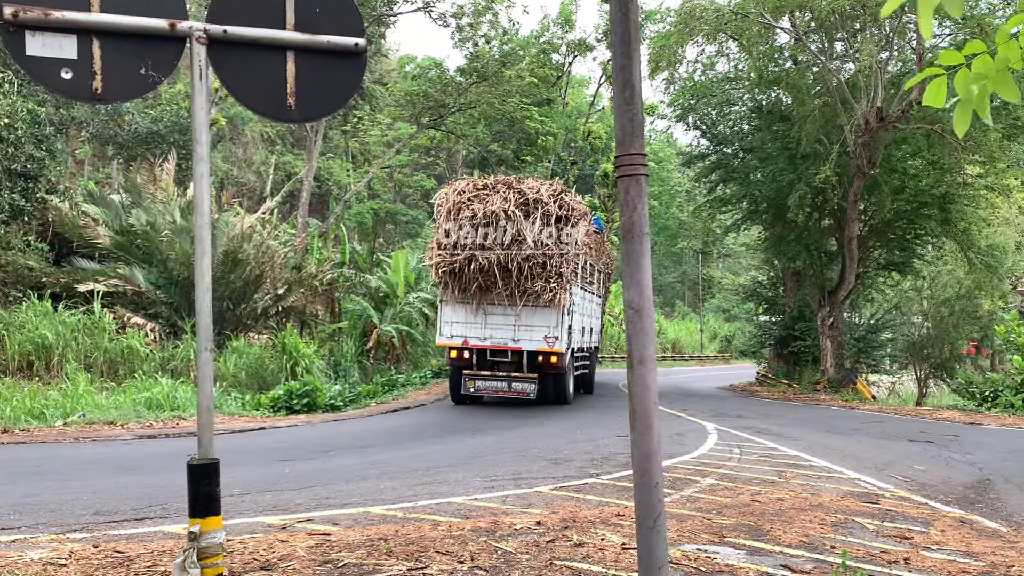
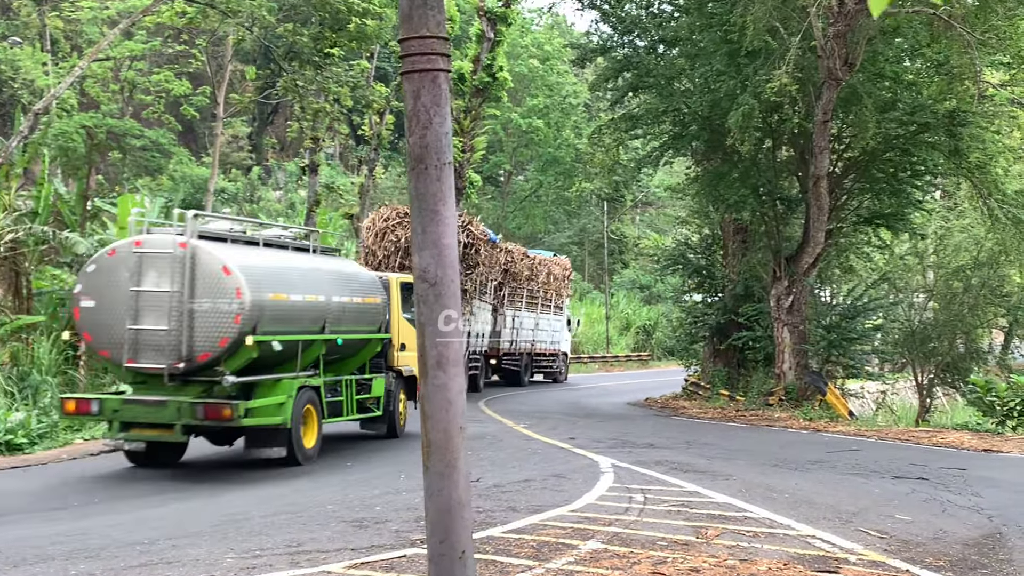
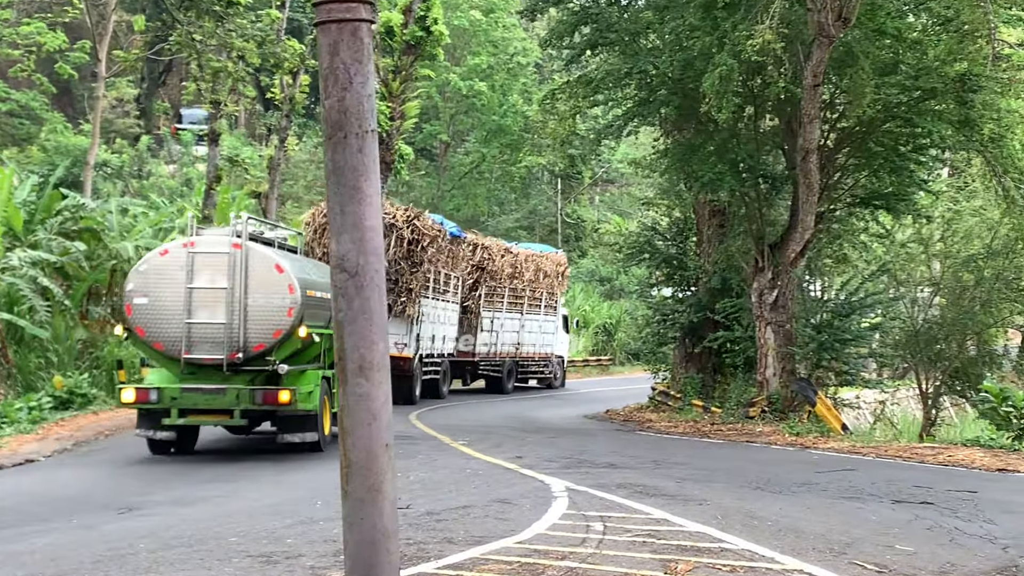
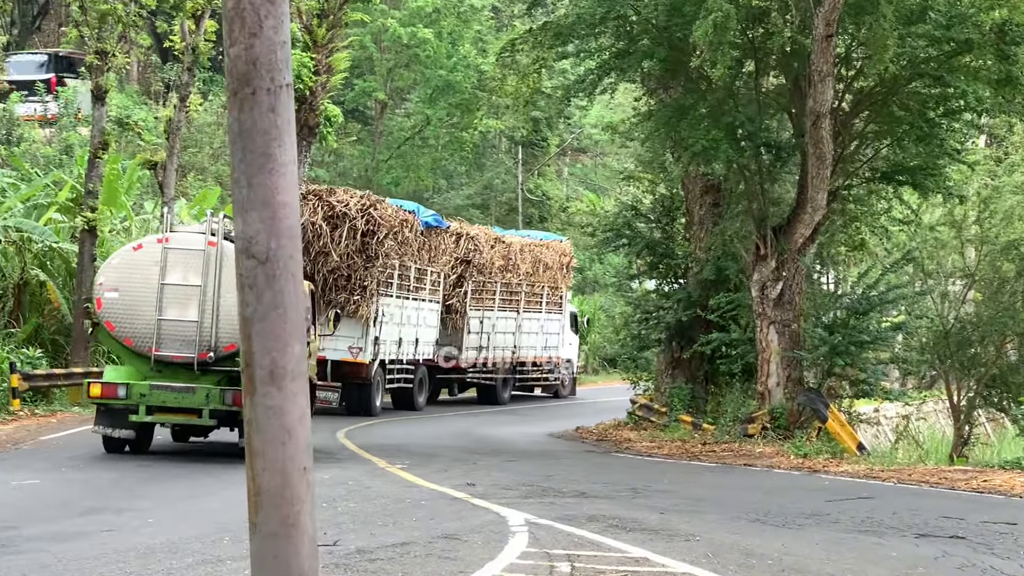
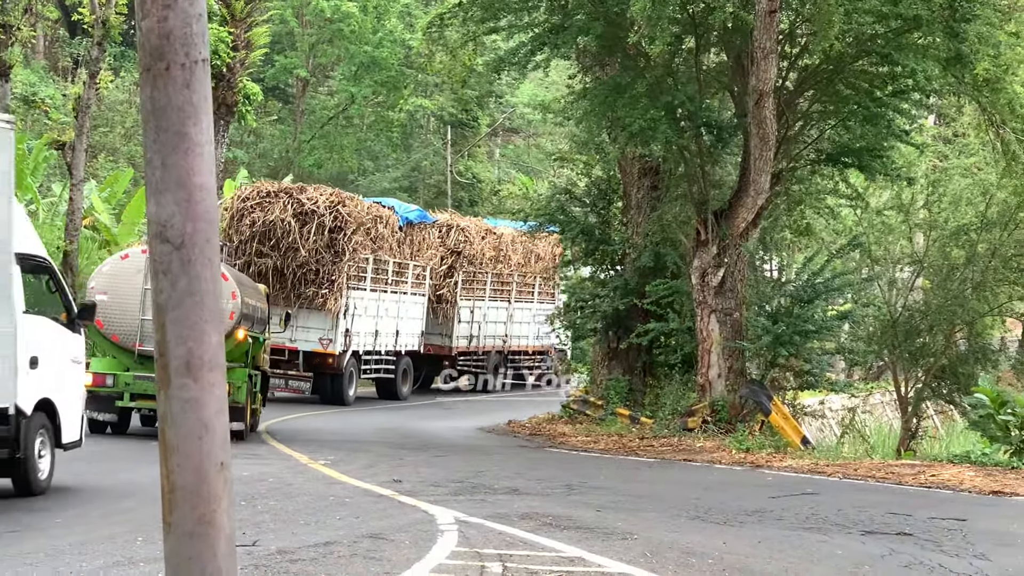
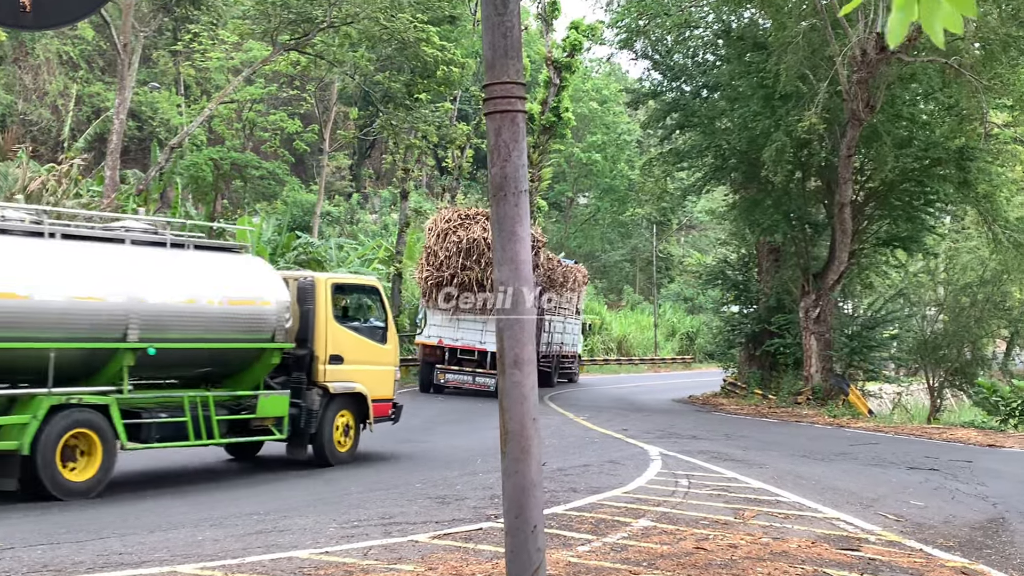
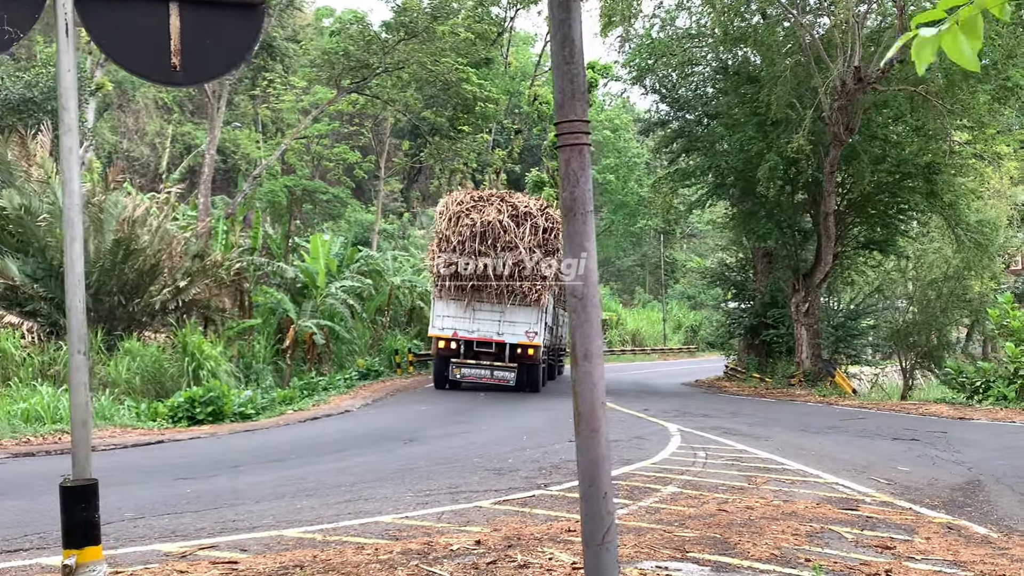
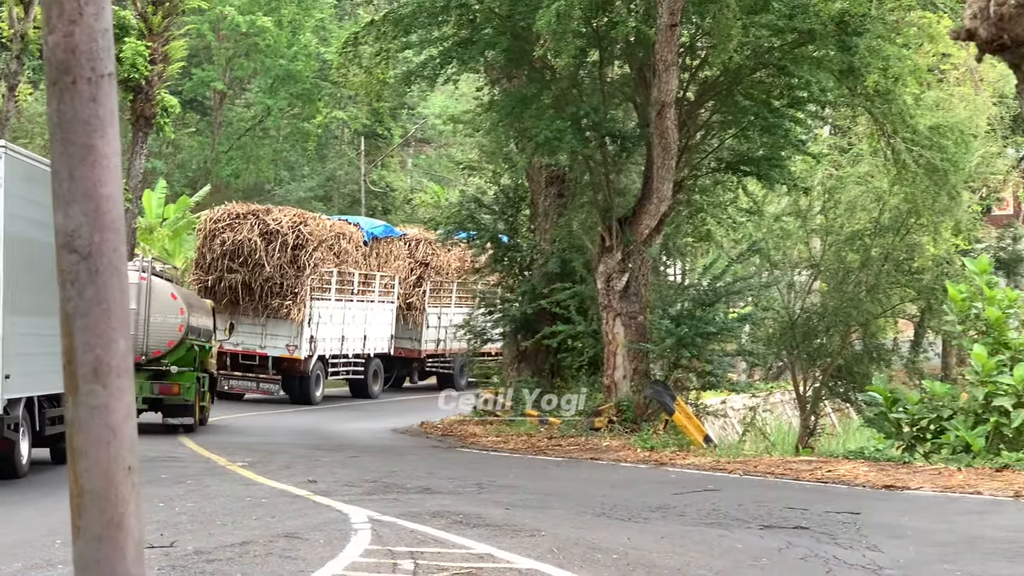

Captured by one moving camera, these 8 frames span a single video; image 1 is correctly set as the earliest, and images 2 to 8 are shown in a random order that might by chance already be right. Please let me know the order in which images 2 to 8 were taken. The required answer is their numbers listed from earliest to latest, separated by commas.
7, 6, 2, 3, 4, 5, 8
